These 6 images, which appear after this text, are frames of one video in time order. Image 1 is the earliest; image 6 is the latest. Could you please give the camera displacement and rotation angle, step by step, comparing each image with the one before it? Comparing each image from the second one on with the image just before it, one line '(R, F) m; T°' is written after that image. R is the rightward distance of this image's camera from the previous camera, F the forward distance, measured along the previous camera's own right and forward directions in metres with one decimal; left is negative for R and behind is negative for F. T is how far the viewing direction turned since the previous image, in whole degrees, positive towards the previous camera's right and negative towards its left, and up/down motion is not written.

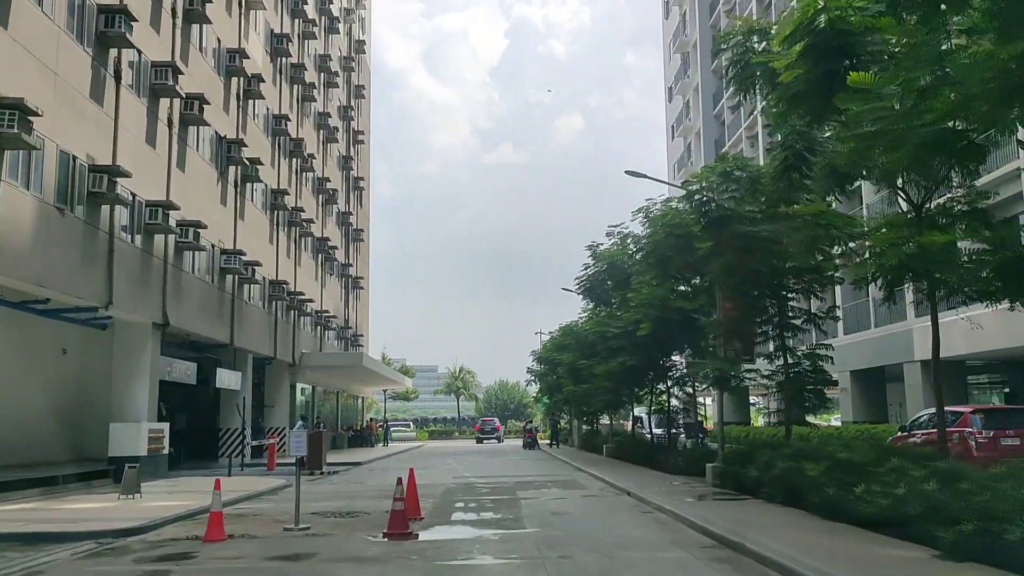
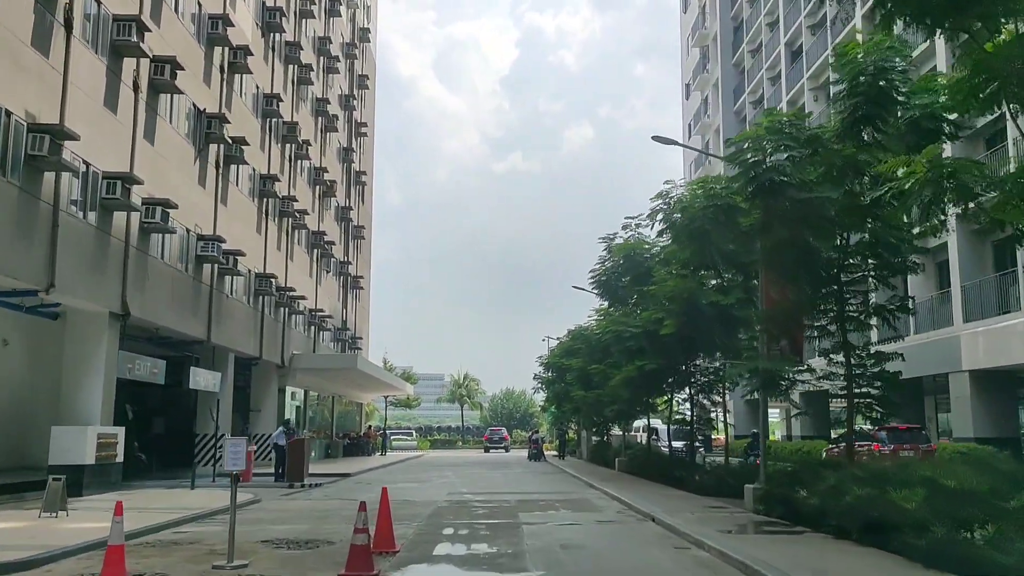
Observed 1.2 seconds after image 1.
(+0.1, +3.1) m; 0°
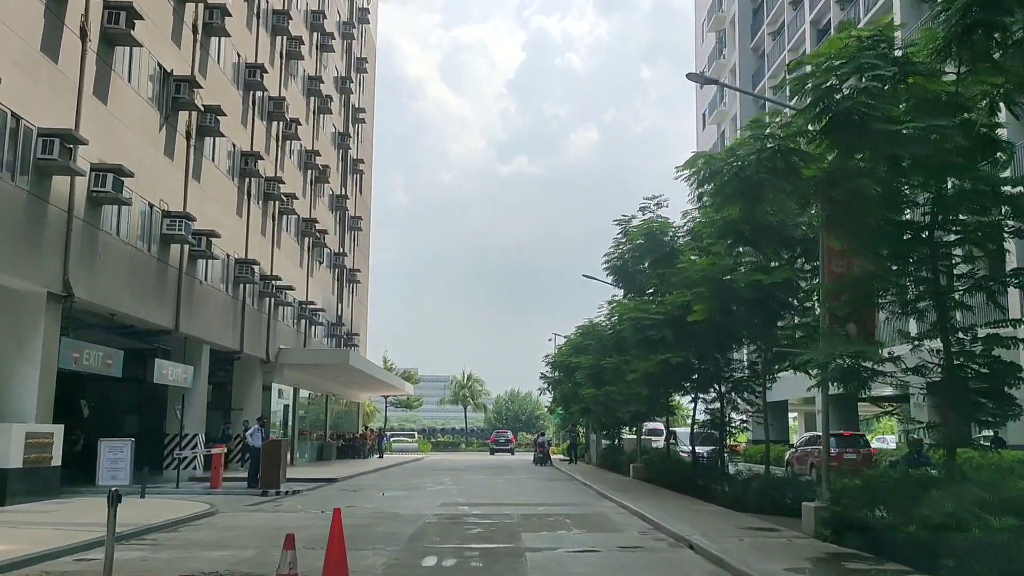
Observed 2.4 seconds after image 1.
(0.0, +3.2) m; 0°
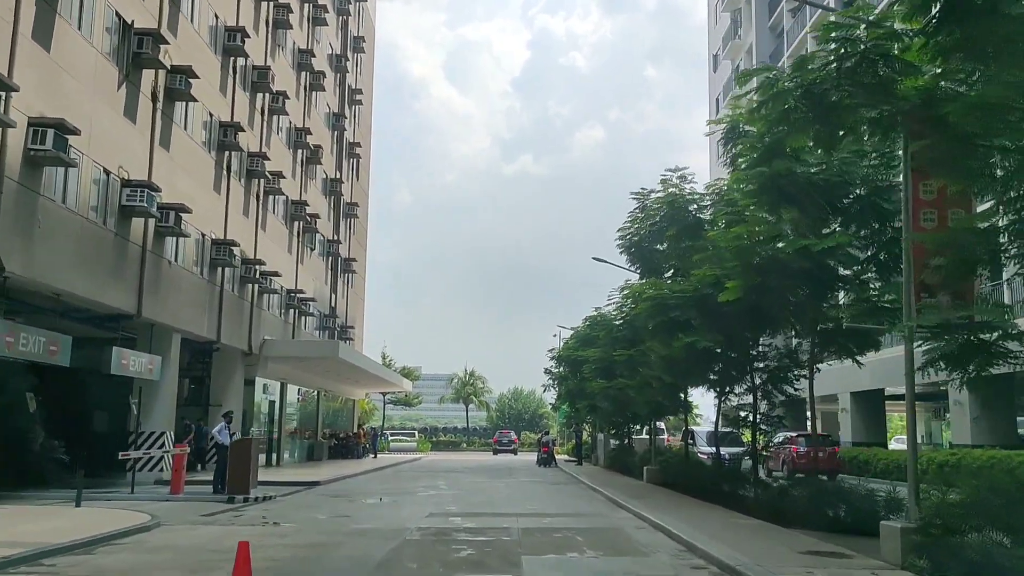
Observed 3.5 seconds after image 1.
(+0.1, +2.9) m; 0°
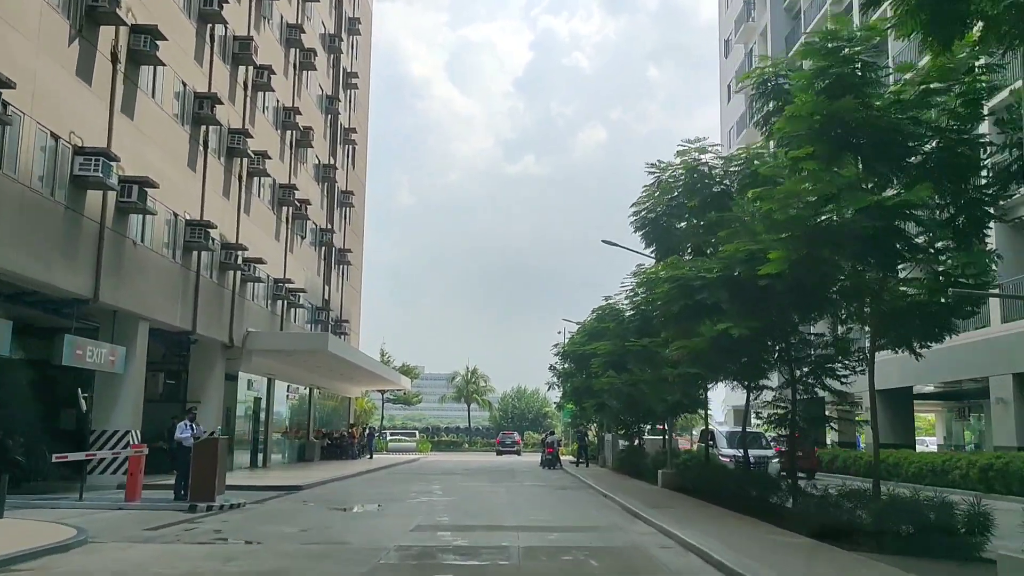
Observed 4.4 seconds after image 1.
(0.0, +2.6) m; 0°
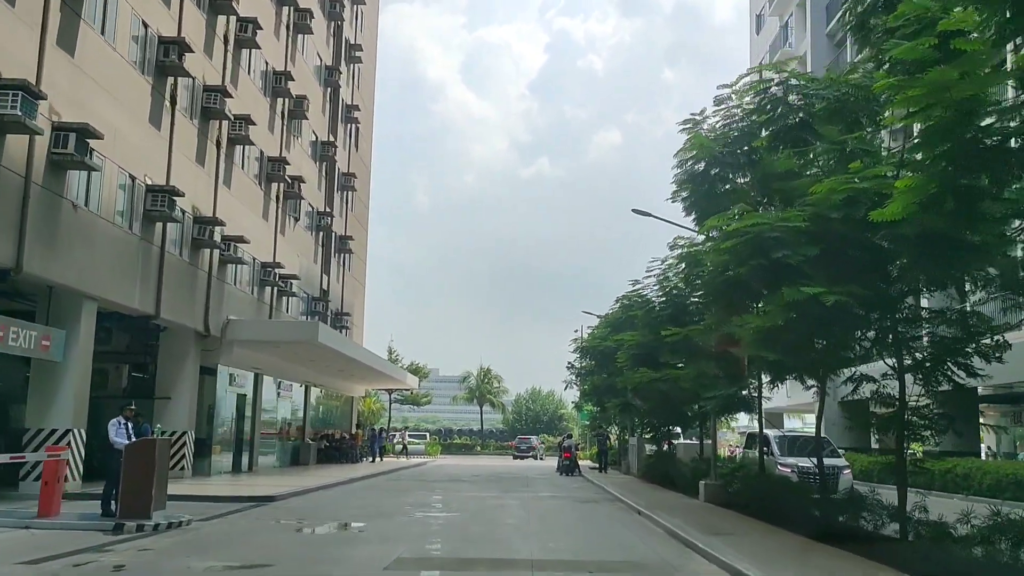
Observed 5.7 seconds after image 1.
(0.0, +4.0) m; -1°
